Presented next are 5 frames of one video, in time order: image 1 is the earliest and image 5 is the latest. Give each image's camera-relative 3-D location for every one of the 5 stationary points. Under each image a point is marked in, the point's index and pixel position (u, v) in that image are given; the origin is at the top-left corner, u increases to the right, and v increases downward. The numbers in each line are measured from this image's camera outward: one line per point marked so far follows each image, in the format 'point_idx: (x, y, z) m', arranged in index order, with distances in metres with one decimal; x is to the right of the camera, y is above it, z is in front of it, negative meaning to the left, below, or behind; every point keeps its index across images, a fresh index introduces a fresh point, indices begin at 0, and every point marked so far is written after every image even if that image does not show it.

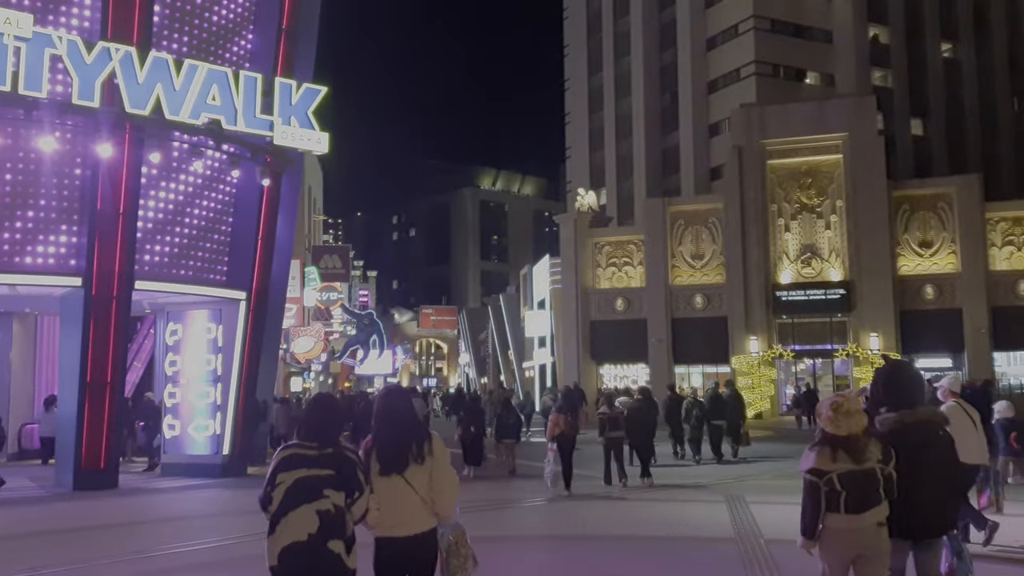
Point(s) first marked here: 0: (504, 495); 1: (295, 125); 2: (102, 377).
0: (-0.2, -3.4, +15.6) m
1: (-4.0, +3.0, +17.6) m
2: (-6.6, -1.4, +15.8) m
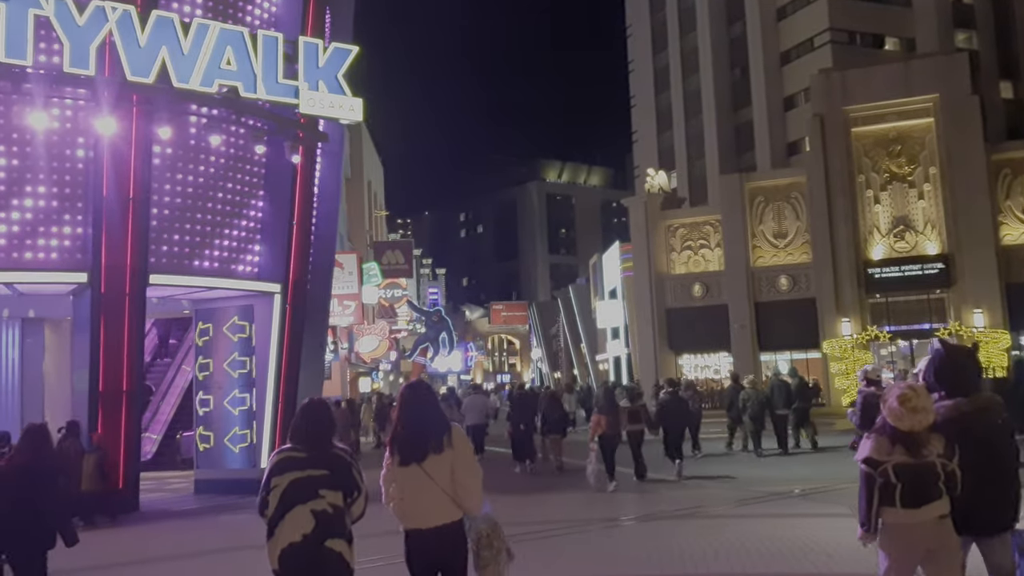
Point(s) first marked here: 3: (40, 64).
0: (+0.9, -3.1, +13.5) m
1: (-3.0, +3.2, +15.7) m
2: (-5.6, -1.4, +14.1) m
3: (-6.5, +3.1, +13.5) m
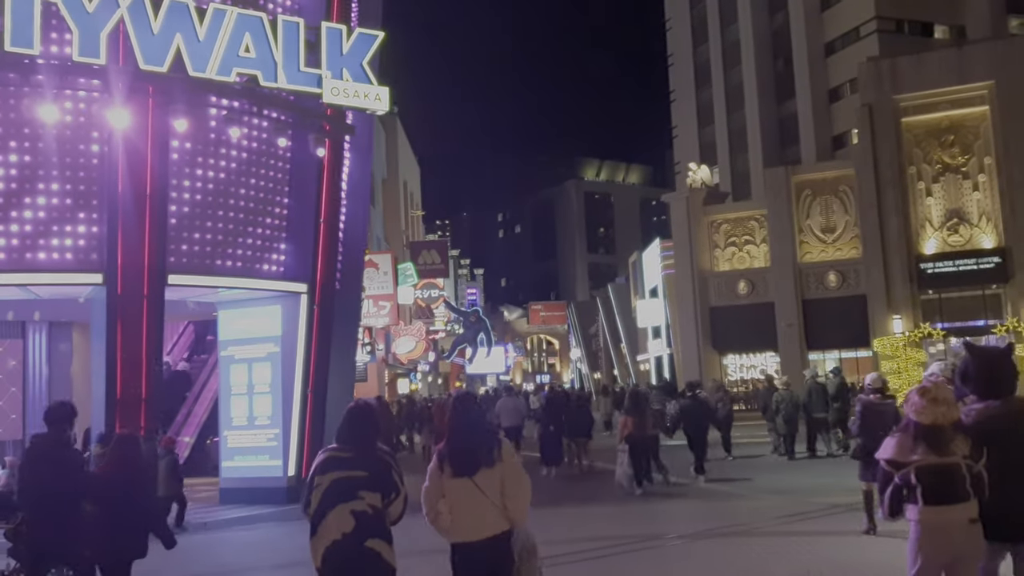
0: (+1.4, -3.0, +12.5) m
1: (-2.5, +3.2, +14.9) m
2: (-5.1, -1.4, +13.5) m
3: (-6.1, +3.0, +12.8) m
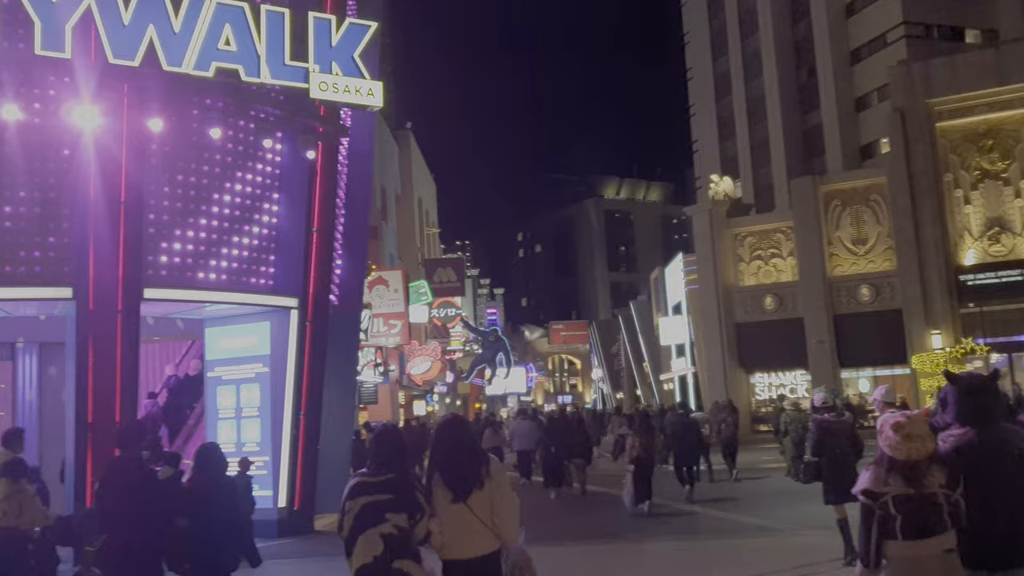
0: (+1.6, -3.1, +11.0) m
1: (-2.3, +3.0, +13.6) m
2: (-4.9, -1.6, +12.1) m
3: (-6.0, +2.8, +11.6) m
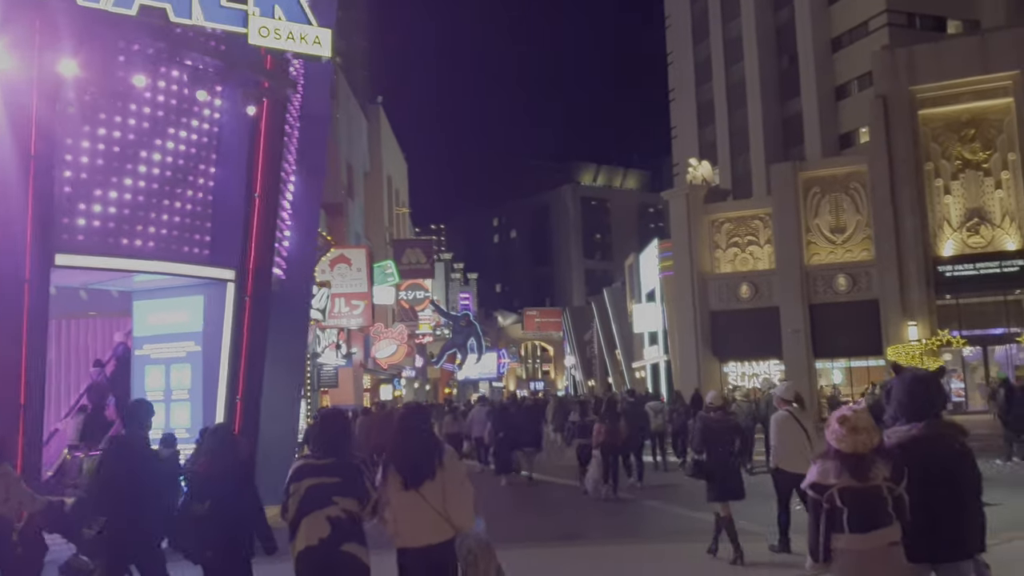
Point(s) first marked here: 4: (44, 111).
0: (+1.0, -2.9, +10.0) m
1: (-2.8, +3.3, +12.4) m
2: (-5.5, -1.2, +10.9) m
3: (-6.4, +3.2, +10.3) m
4: (-5.2, +2.0, +11.1) m
